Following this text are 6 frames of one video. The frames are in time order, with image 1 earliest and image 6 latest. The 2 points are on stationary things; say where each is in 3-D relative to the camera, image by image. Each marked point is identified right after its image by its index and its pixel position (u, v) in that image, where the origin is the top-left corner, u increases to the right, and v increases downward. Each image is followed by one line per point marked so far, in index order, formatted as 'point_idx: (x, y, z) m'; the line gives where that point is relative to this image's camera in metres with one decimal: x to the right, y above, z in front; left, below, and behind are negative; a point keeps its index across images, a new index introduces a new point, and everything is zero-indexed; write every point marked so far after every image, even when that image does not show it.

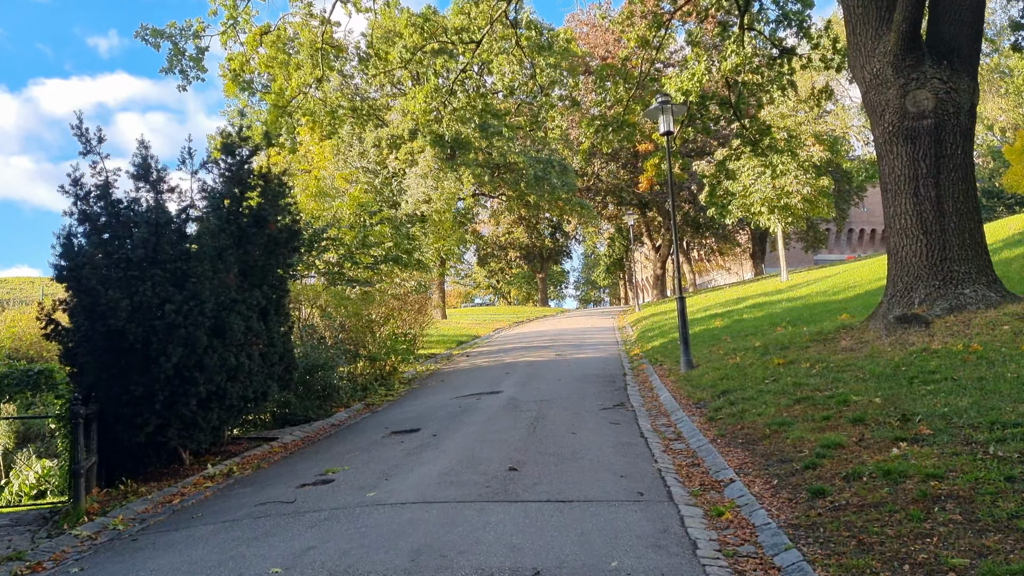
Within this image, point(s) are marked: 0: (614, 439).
0: (+0.9, -1.3, +7.9) m
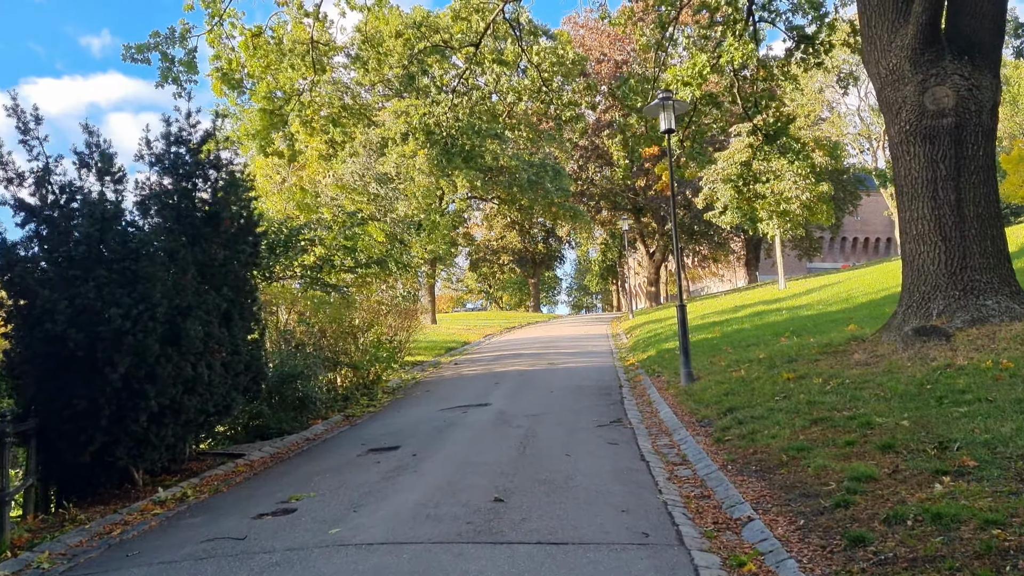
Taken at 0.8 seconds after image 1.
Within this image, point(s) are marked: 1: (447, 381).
0: (+0.8, -1.4, +7.1) m
1: (-1.1, -1.6, +16.1) m
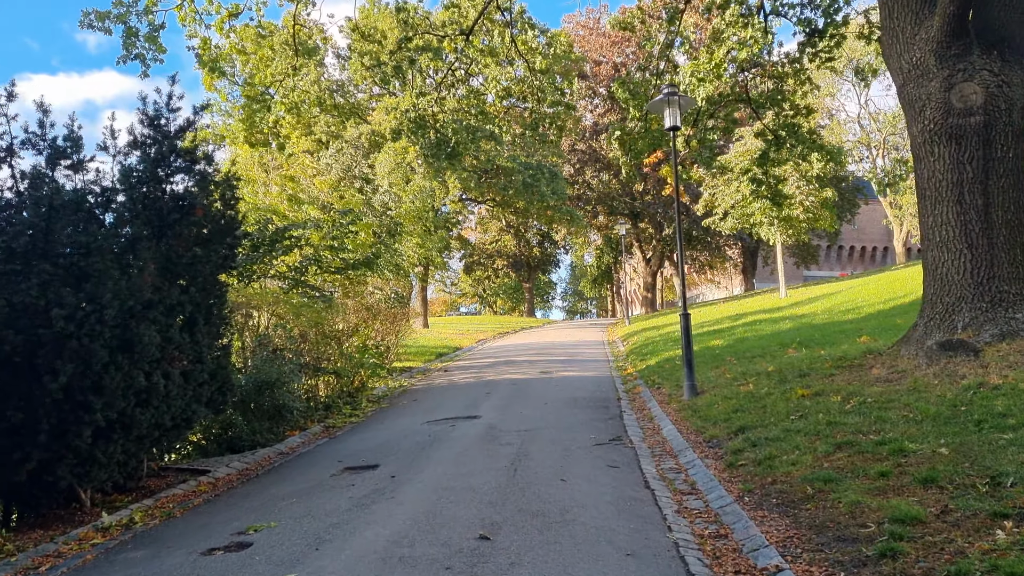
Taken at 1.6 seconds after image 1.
0: (+0.7, -1.4, +6.3) m
1: (-1.3, -1.7, +15.3) m
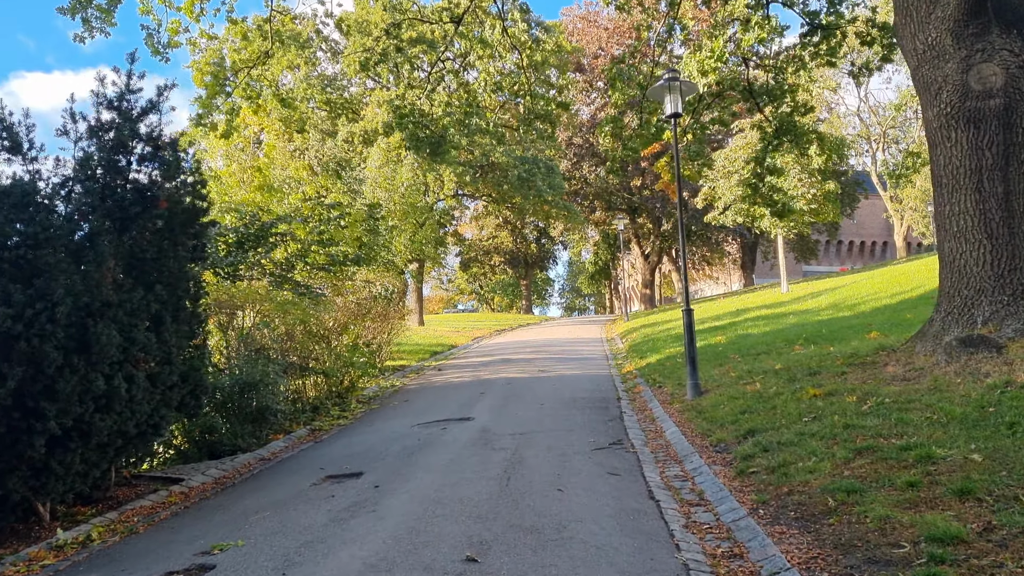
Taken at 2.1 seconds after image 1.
0: (+0.6, -1.4, +5.8) m
1: (-1.3, -1.6, +14.8) m
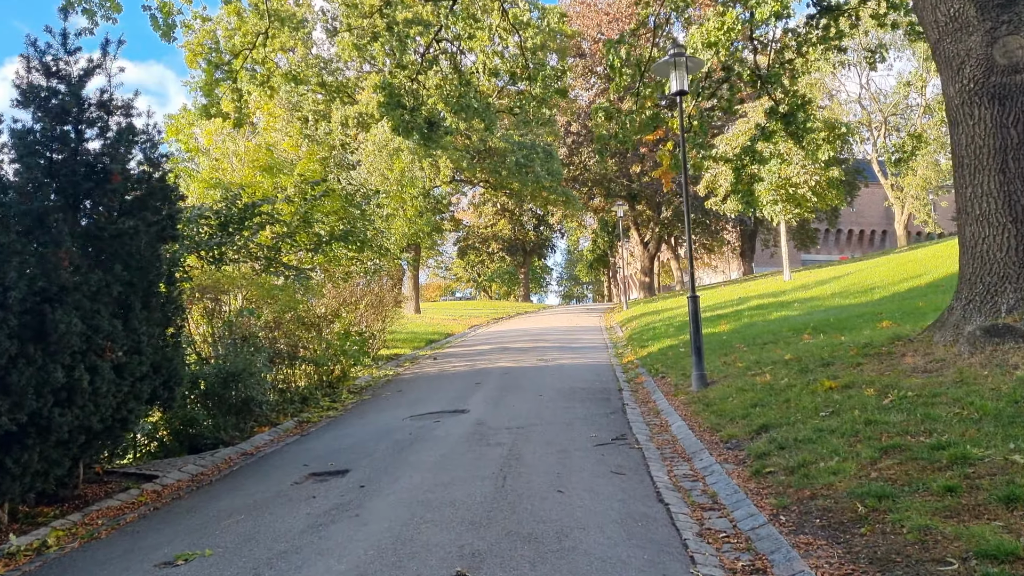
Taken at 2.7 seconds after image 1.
0: (+0.6, -1.3, +5.3) m
1: (-1.4, -1.4, +14.3) m
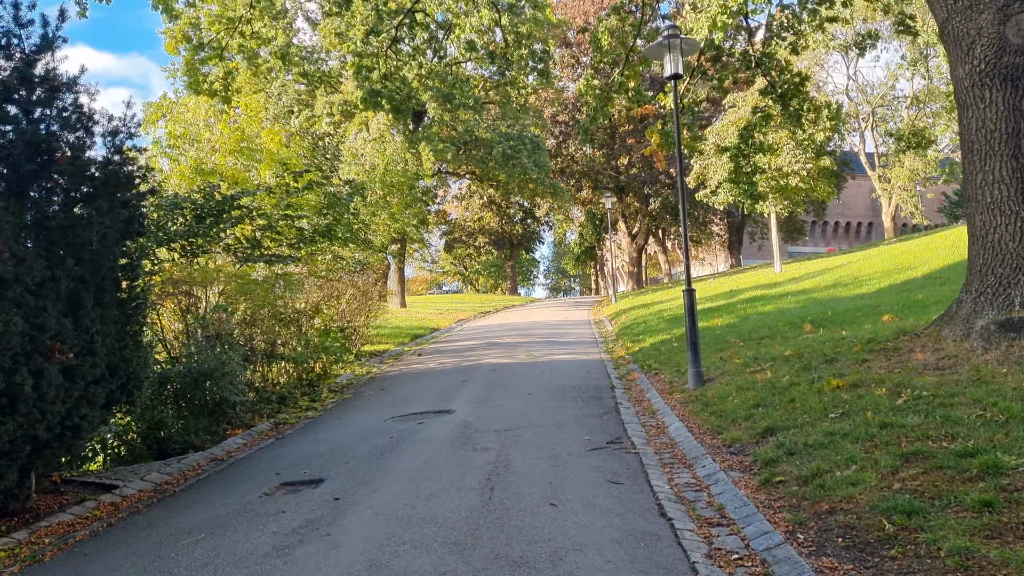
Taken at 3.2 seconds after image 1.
0: (+0.6, -1.2, +4.8) m
1: (-1.6, -1.3, +13.8) m
